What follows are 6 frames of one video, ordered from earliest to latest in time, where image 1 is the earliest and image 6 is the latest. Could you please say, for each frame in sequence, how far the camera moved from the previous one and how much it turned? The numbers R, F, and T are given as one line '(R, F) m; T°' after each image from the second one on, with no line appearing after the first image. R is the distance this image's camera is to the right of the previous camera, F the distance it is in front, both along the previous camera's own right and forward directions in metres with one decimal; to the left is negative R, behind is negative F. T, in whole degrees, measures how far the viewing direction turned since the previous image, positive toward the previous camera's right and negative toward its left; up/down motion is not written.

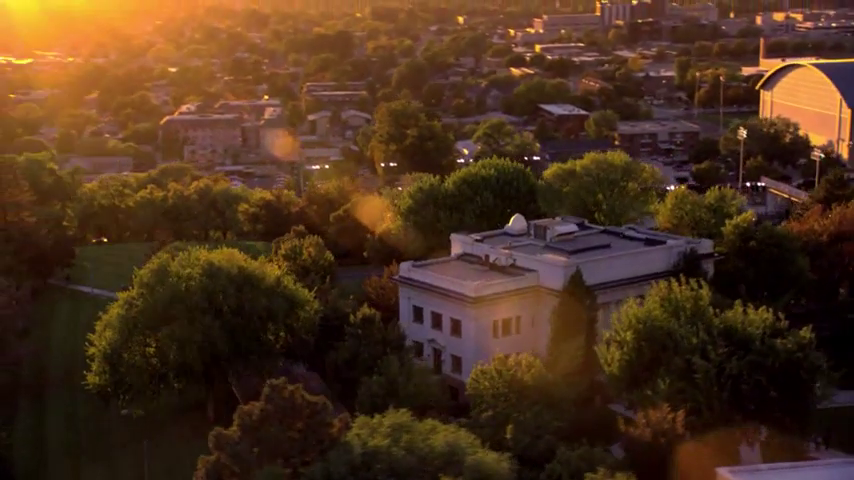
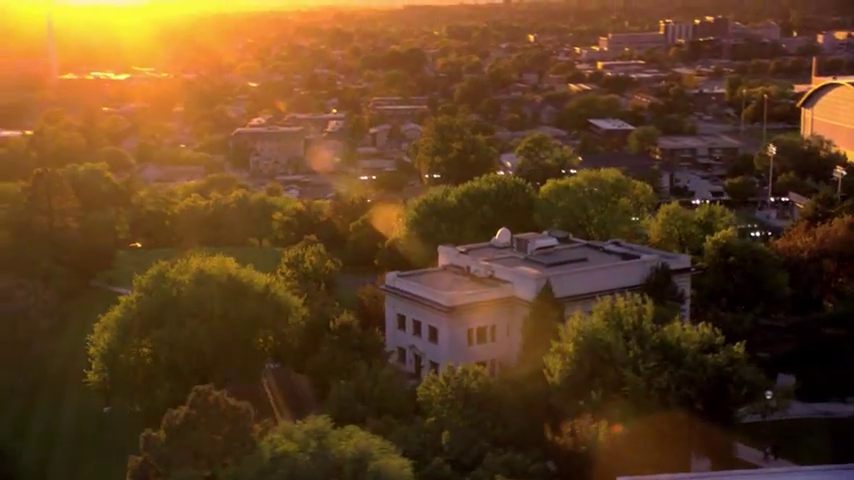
(+0.1, 0.0) m; -10°
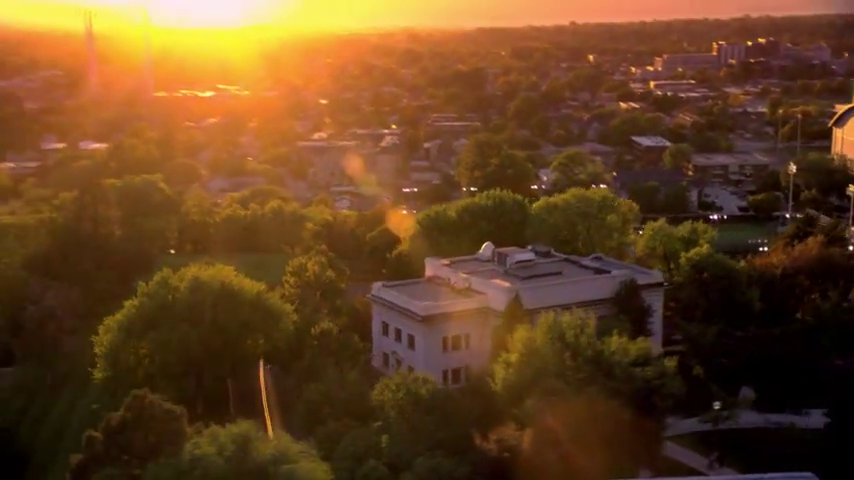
(-0.7, -0.4) m; +2°
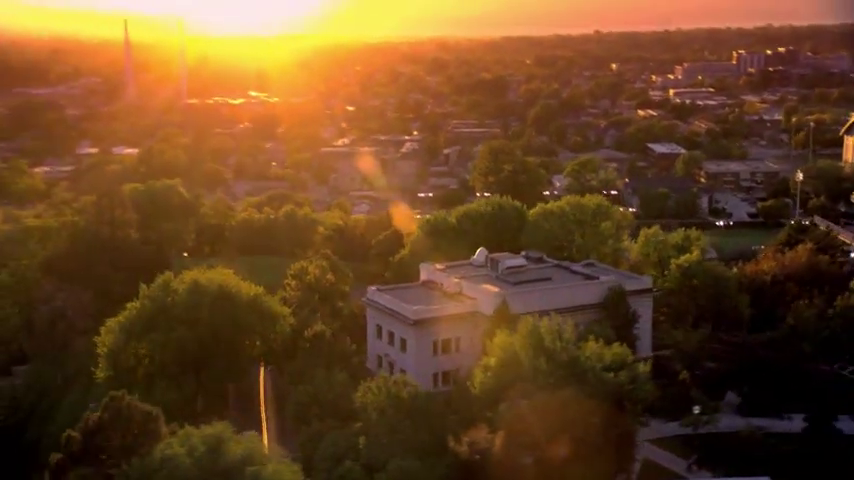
(+0.1, -0.2) m; -1°
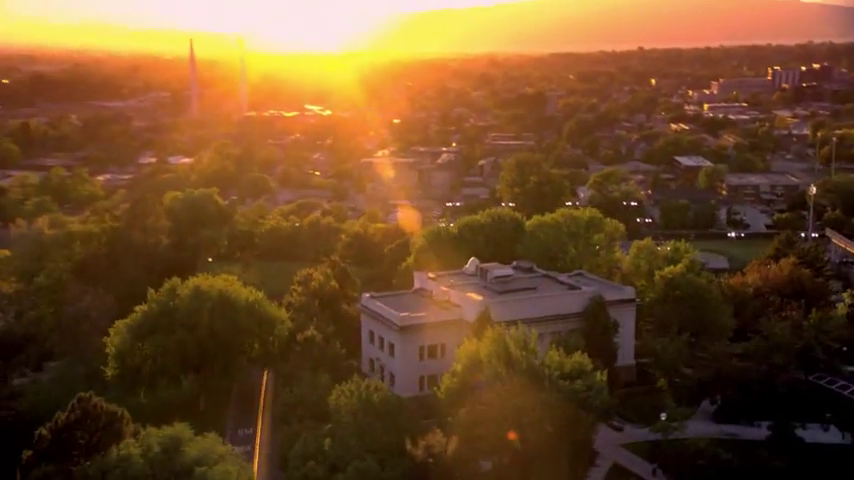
(+1.0, -0.3) m; -5°
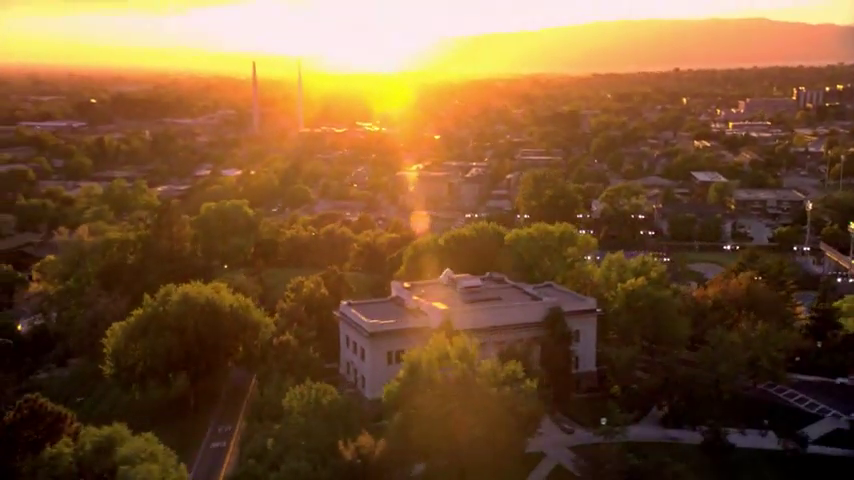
(+0.8, -0.4) m; -3°
